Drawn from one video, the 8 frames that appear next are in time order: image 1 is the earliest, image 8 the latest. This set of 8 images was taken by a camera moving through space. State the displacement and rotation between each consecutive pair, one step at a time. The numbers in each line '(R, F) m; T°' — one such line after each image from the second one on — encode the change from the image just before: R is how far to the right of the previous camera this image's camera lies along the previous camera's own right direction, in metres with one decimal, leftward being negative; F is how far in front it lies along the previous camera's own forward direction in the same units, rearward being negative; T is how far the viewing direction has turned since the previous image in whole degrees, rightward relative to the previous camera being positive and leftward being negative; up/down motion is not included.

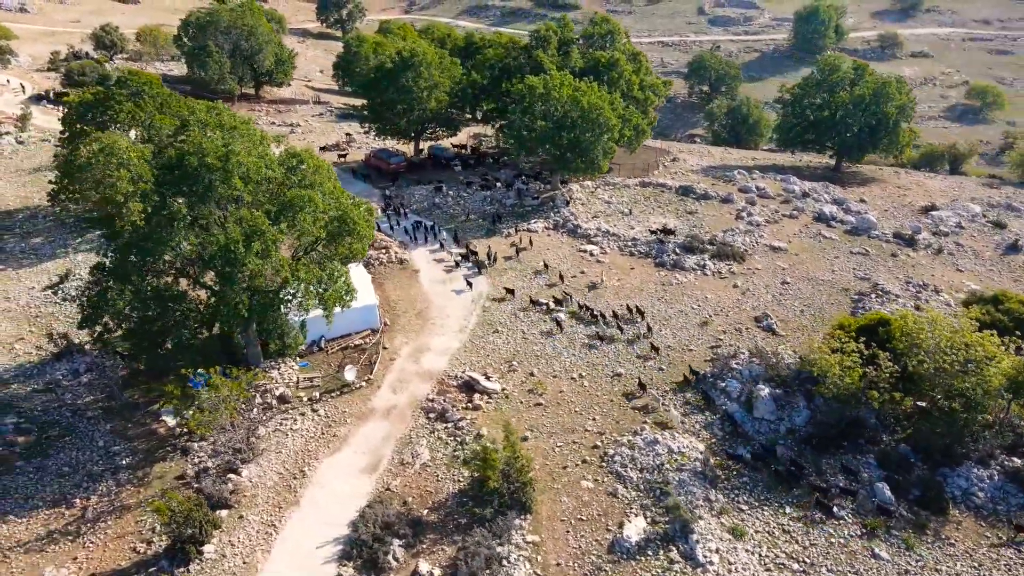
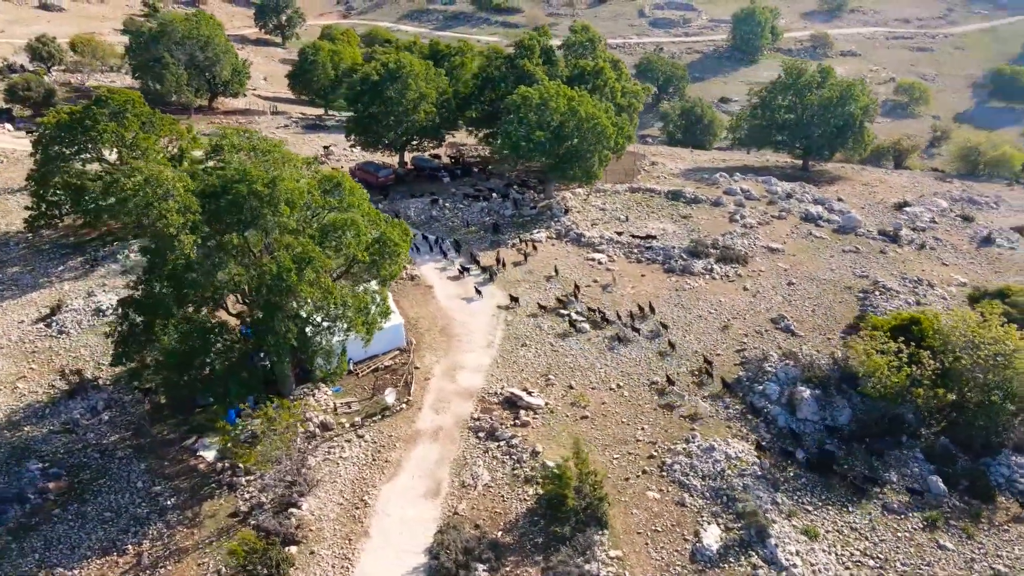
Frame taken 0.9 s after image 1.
(-4.5, +0.1) m; +5°
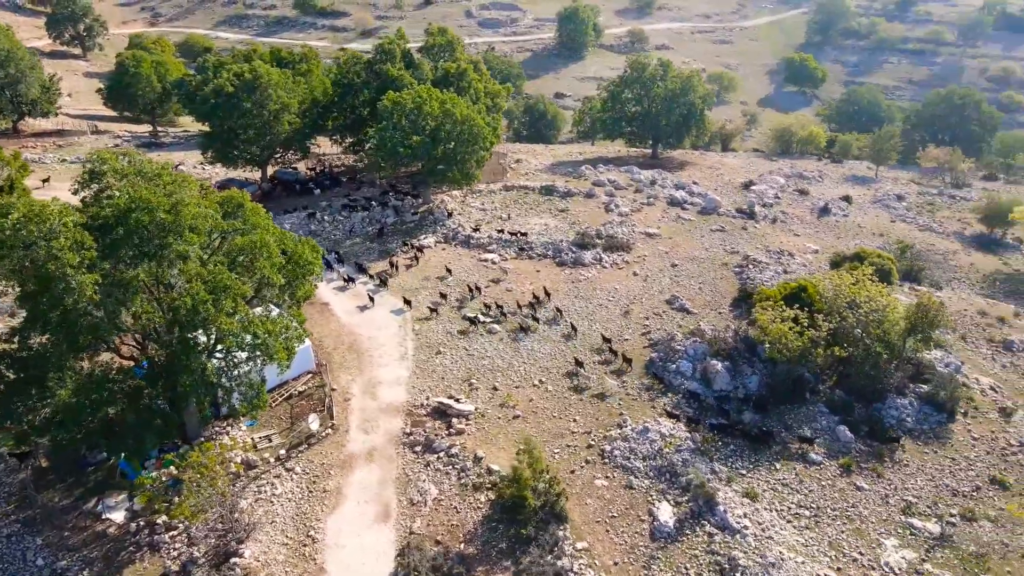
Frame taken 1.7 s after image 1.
(-3.2, +0.5) m; +12°
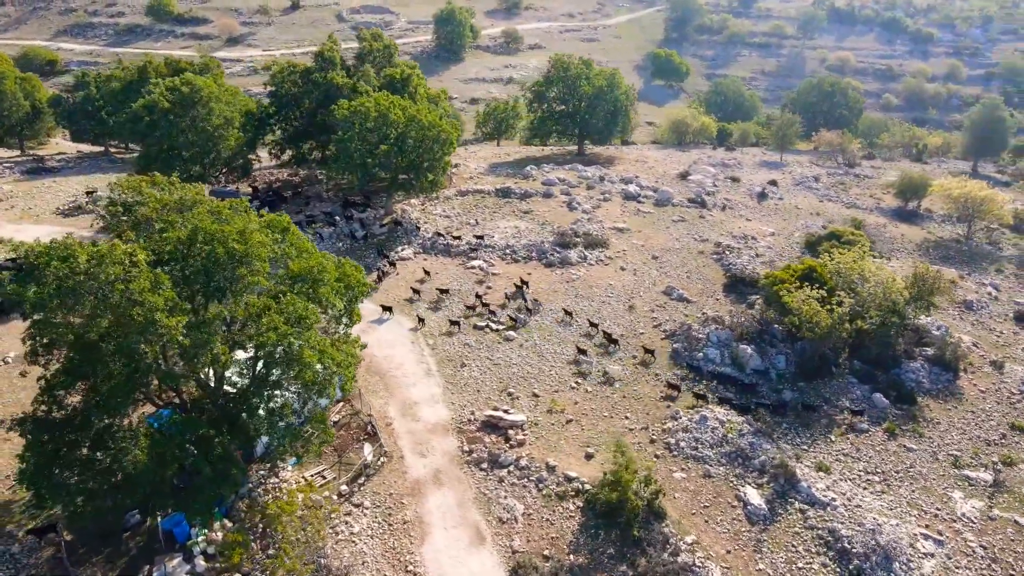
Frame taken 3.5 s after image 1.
(-7.4, +1.1) m; +10°
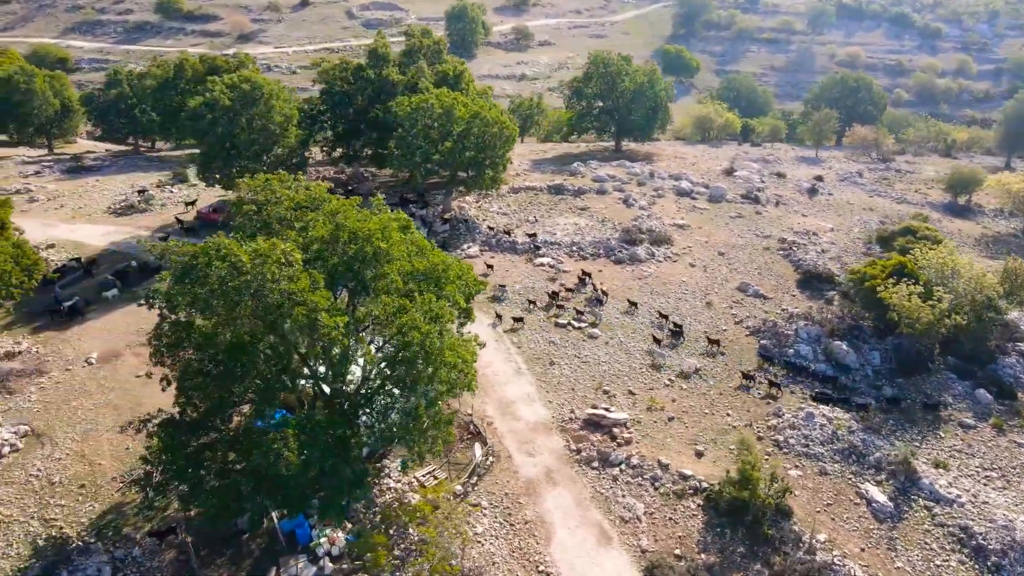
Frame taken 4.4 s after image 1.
(-4.6, +0.3) m; 0°
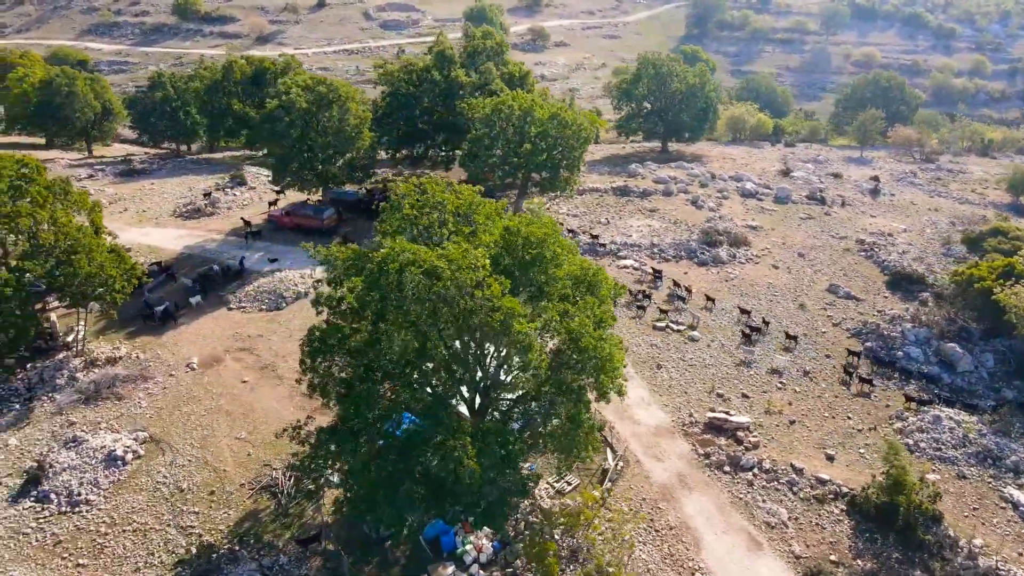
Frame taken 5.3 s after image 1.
(-5.2, +0.2) m; 0°
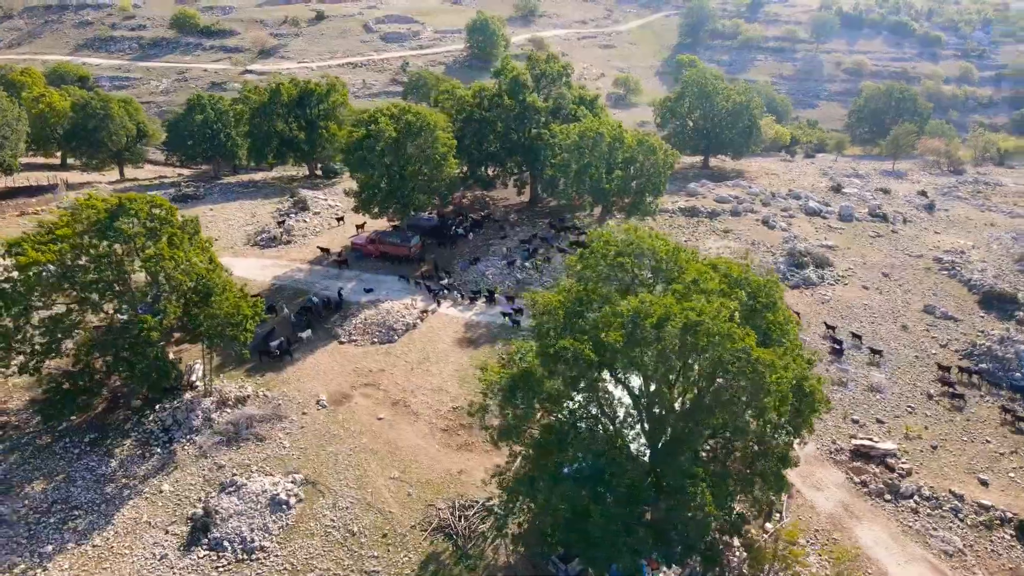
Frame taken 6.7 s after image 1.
(-7.5, -0.2) m; +2°
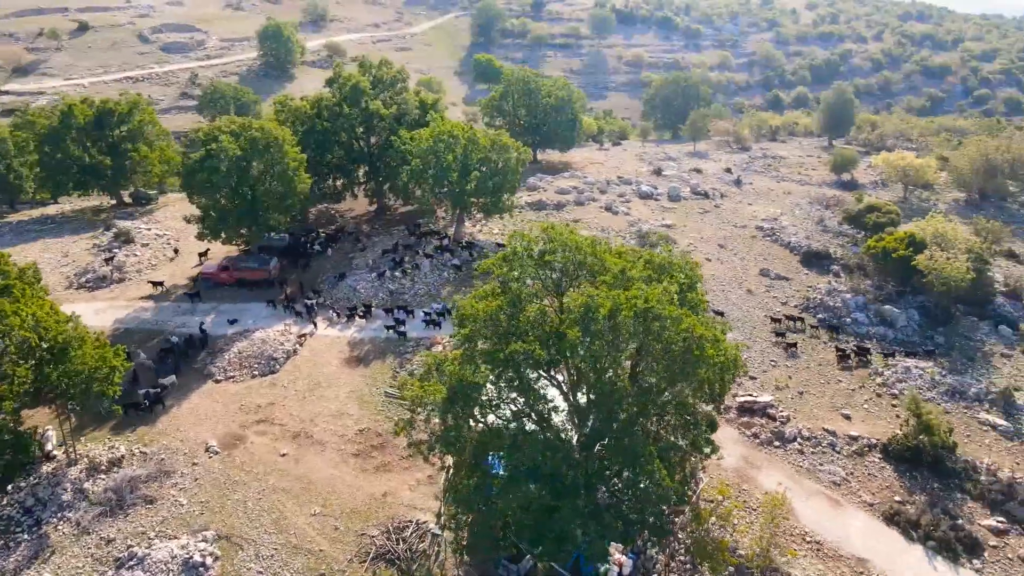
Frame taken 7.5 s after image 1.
(-3.7, +0.5) m; +15°
